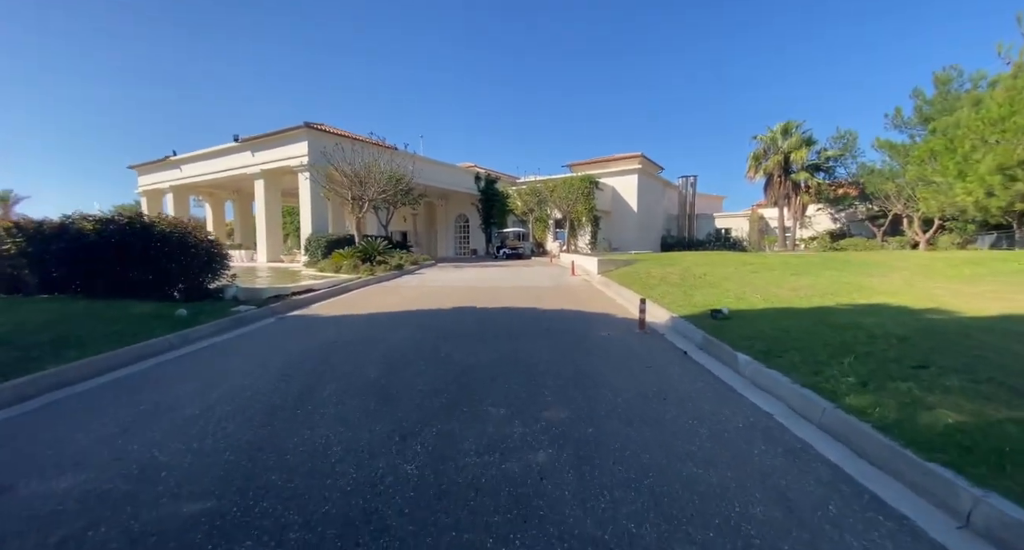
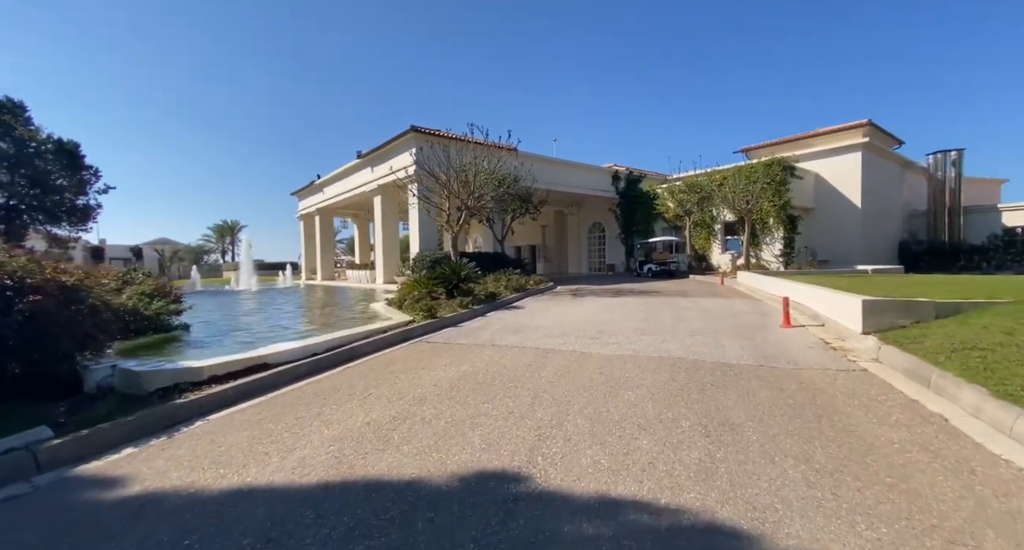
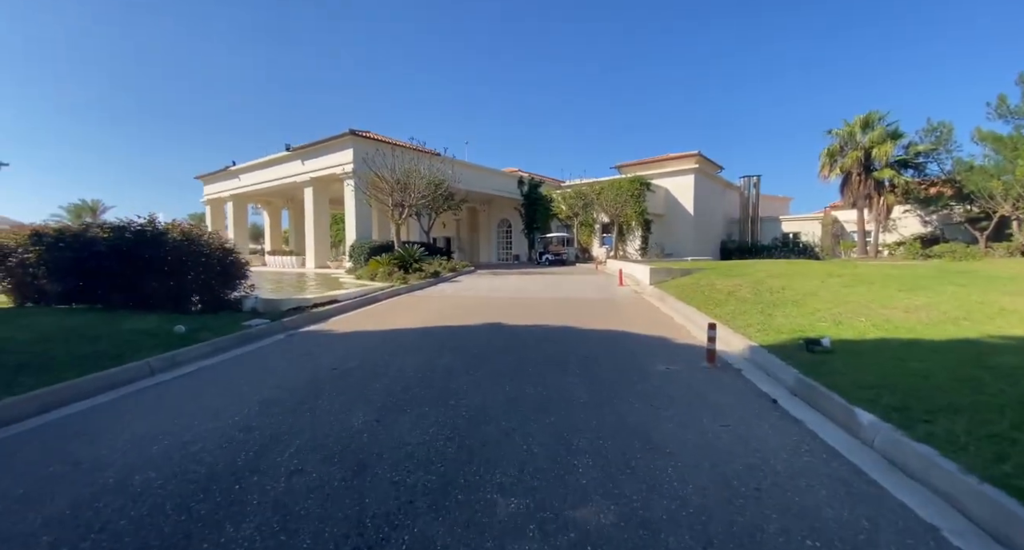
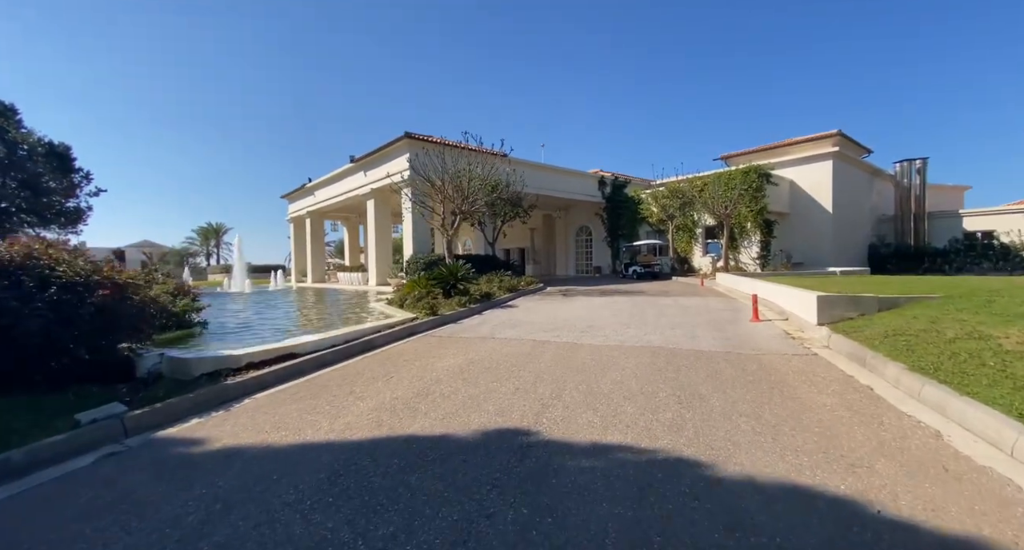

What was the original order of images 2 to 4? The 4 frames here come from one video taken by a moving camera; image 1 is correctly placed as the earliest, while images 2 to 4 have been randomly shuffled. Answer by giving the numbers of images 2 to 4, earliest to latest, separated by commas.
3, 4, 2
